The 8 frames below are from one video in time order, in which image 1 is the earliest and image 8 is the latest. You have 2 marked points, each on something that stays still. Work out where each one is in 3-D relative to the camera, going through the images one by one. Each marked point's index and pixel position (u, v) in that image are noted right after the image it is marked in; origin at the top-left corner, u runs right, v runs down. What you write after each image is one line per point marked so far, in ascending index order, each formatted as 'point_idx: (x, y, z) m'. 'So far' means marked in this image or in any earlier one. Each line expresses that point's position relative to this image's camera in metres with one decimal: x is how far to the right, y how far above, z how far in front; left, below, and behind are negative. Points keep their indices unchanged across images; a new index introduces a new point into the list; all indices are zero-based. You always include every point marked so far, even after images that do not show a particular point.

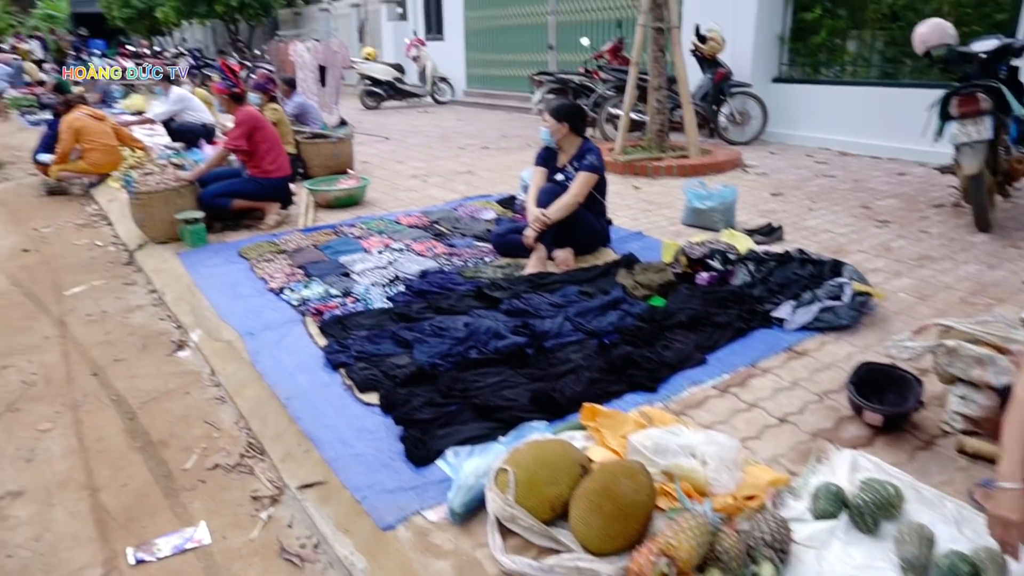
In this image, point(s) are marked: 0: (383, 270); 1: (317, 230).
0: (-0.8, +0.1, +4.3) m
1: (-1.4, +0.4, +5.3) m
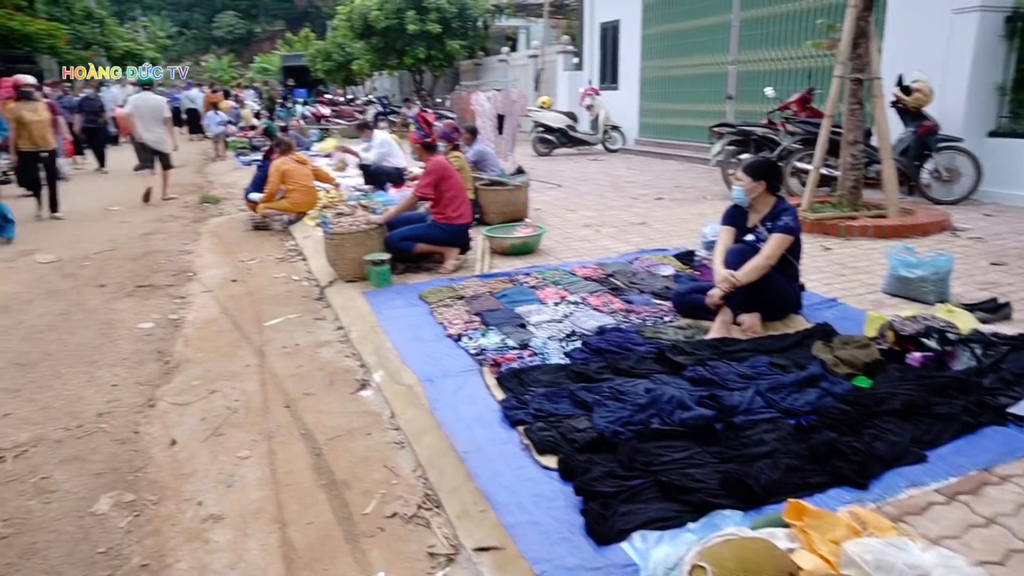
0: (+0.3, -0.2, +4.2) m
1: (-0.1, +0.1, +5.4) m
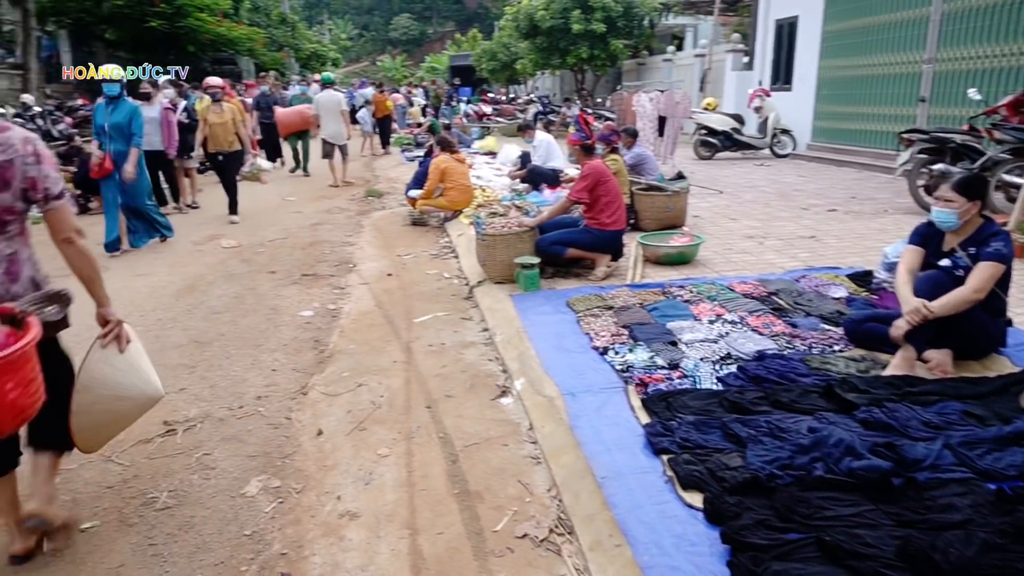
0: (+1.1, -0.3, +3.9) m
1: (+0.9, 0.0, +5.1) m
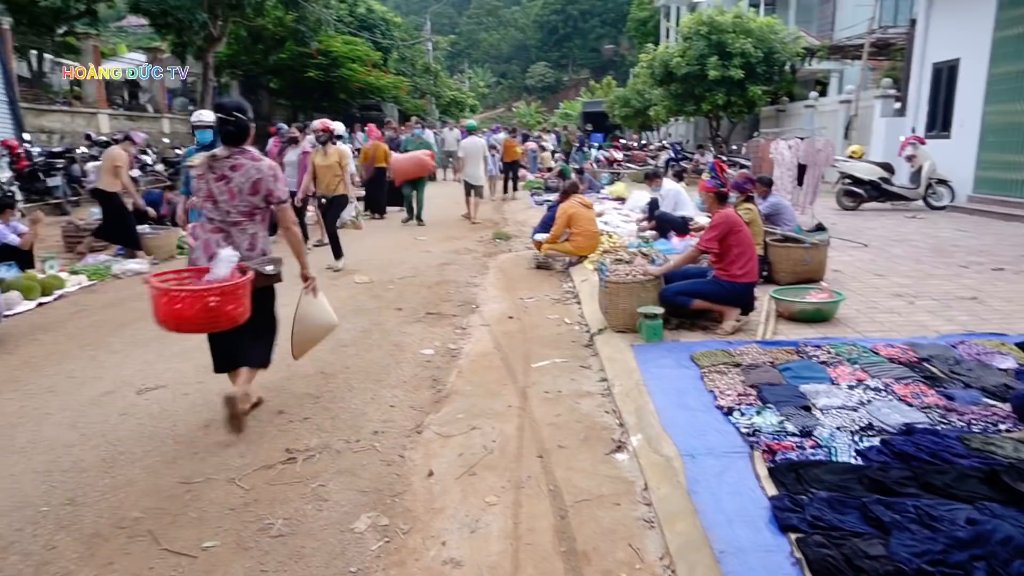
0: (+1.7, -0.6, +3.6) m
1: (+1.8, -0.4, +4.8) m
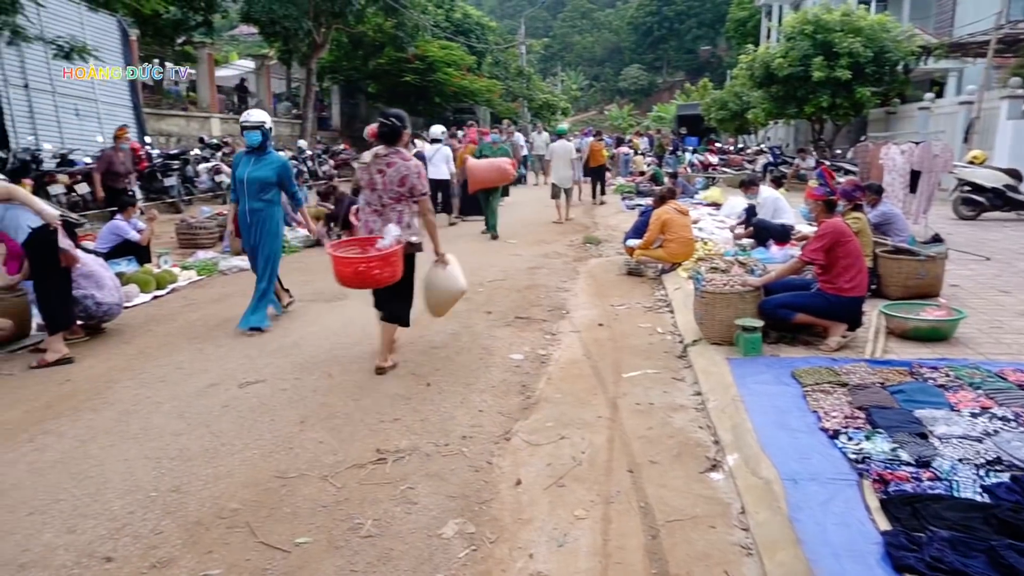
0: (+2.1, -0.7, +3.3) m
1: (+2.4, -0.5, +4.5) m
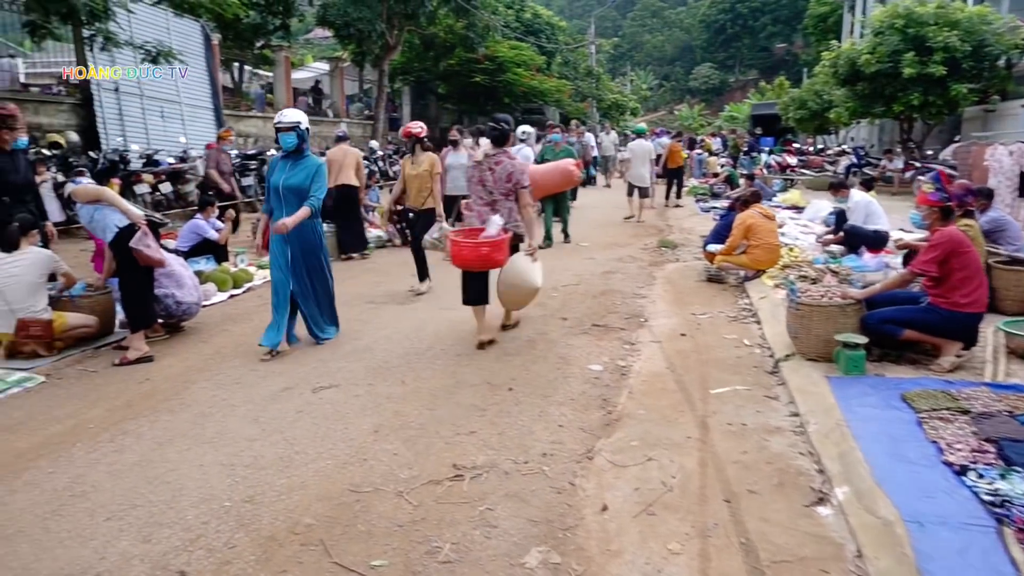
0: (+2.5, -0.8, +2.9) m
1: (+2.8, -0.6, +4.1) m
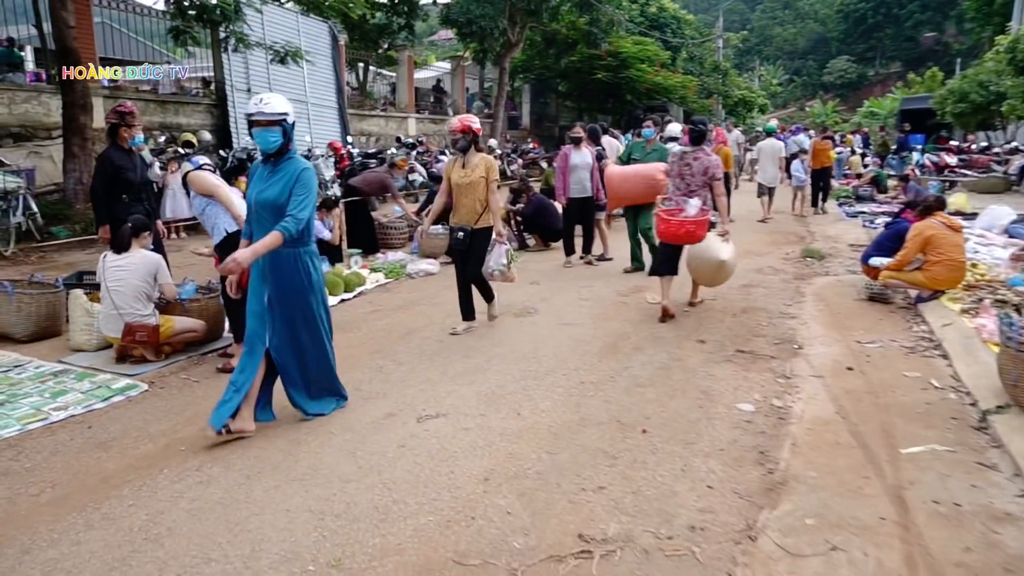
0: (+2.9, -1.0, +1.7) m
1: (+3.4, -0.8, +2.8) m
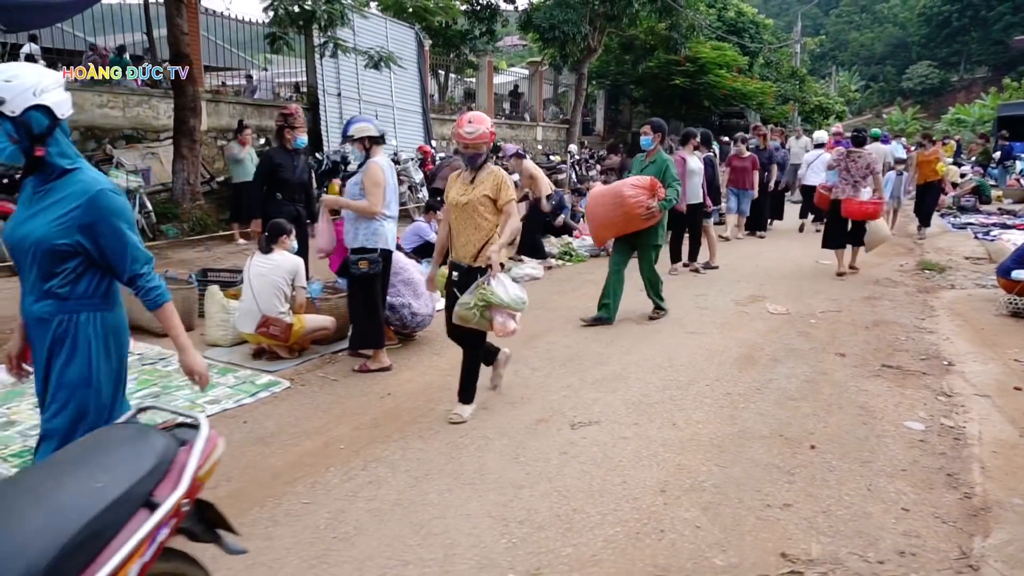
0: (+3.6, -1.1, +1.4) m
1: (+4.2, -0.9, +2.5) m
